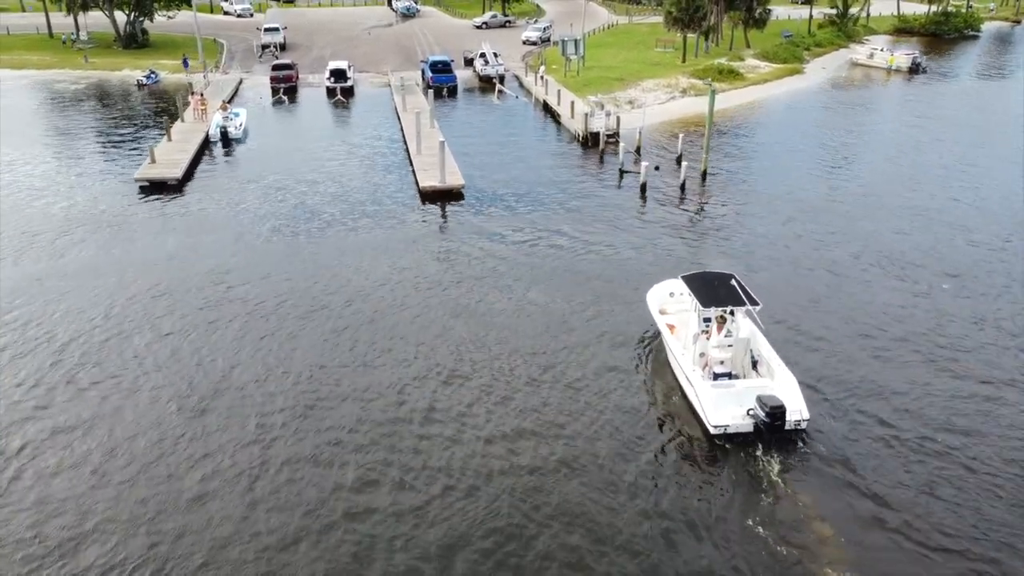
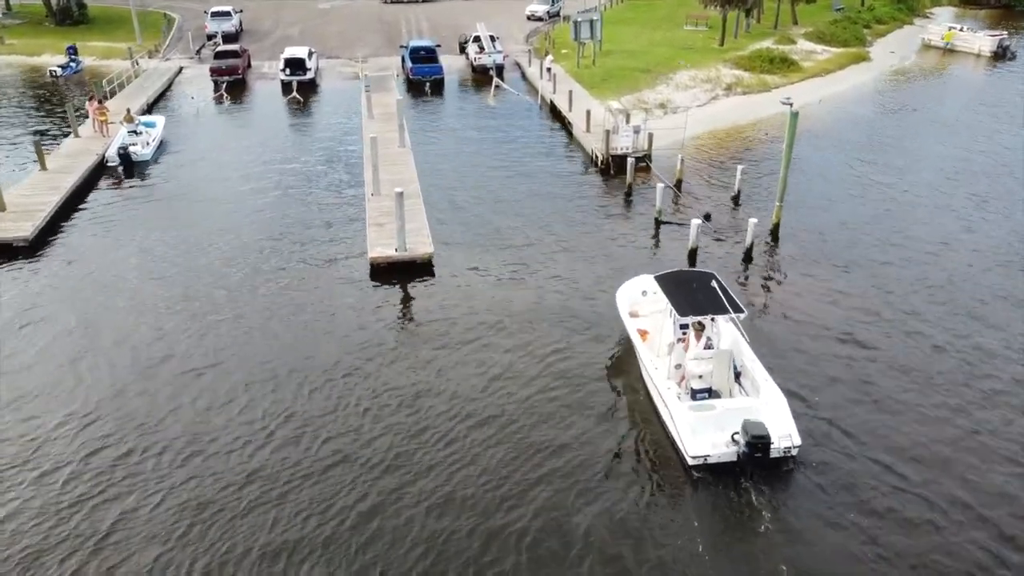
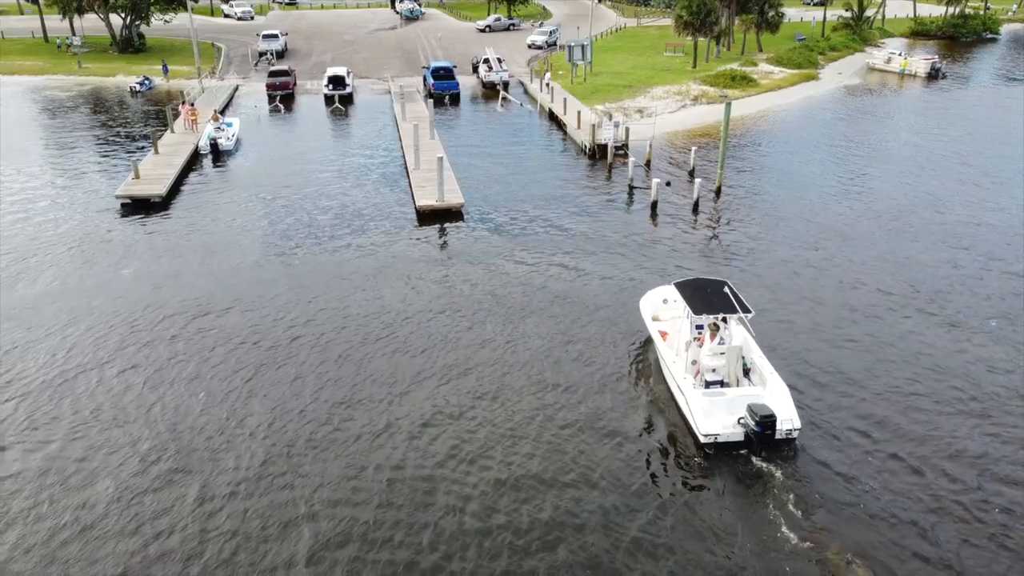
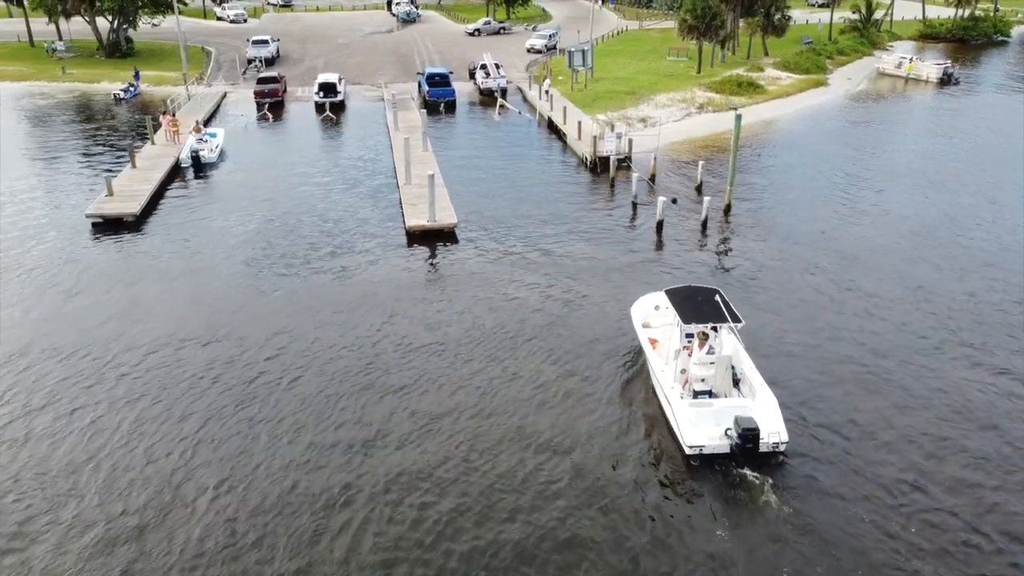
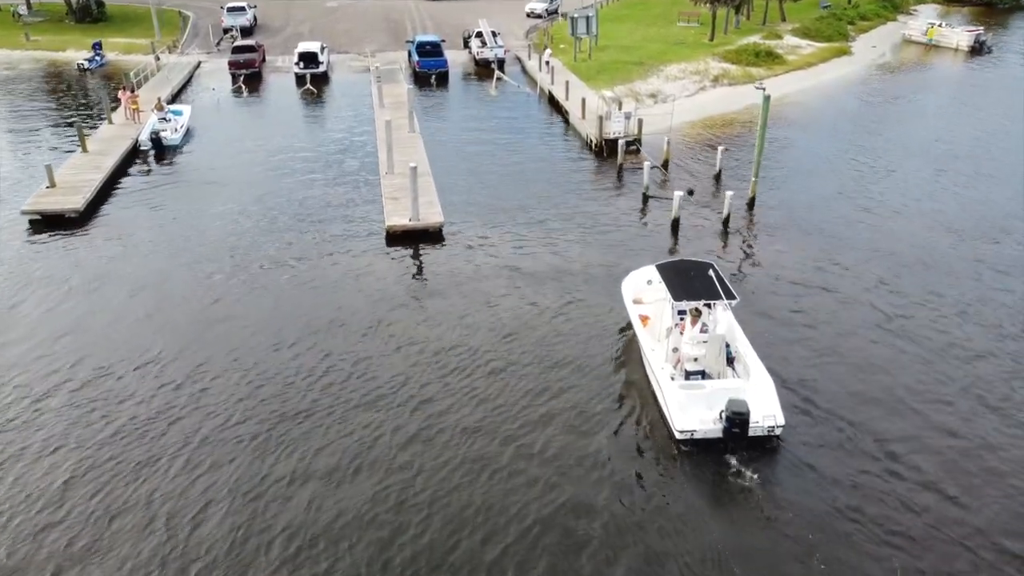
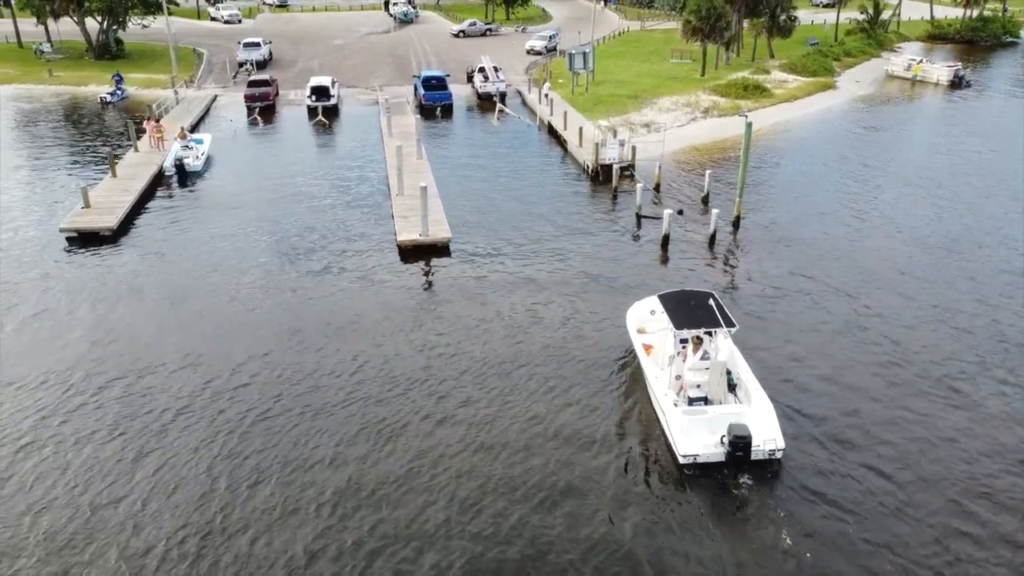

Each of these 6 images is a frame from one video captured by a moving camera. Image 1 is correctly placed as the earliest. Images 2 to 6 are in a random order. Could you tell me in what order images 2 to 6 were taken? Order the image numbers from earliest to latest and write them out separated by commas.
3, 4, 6, 5, 2
